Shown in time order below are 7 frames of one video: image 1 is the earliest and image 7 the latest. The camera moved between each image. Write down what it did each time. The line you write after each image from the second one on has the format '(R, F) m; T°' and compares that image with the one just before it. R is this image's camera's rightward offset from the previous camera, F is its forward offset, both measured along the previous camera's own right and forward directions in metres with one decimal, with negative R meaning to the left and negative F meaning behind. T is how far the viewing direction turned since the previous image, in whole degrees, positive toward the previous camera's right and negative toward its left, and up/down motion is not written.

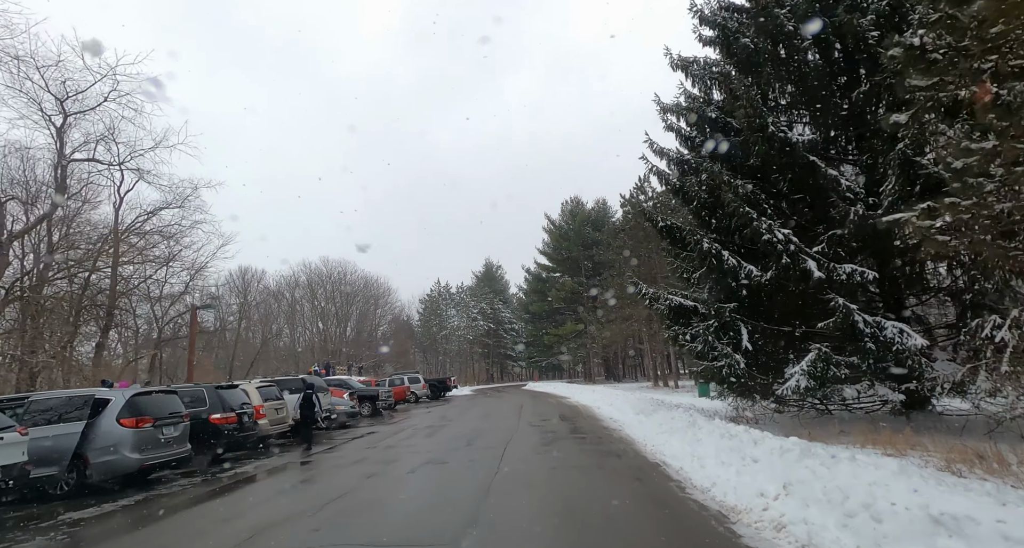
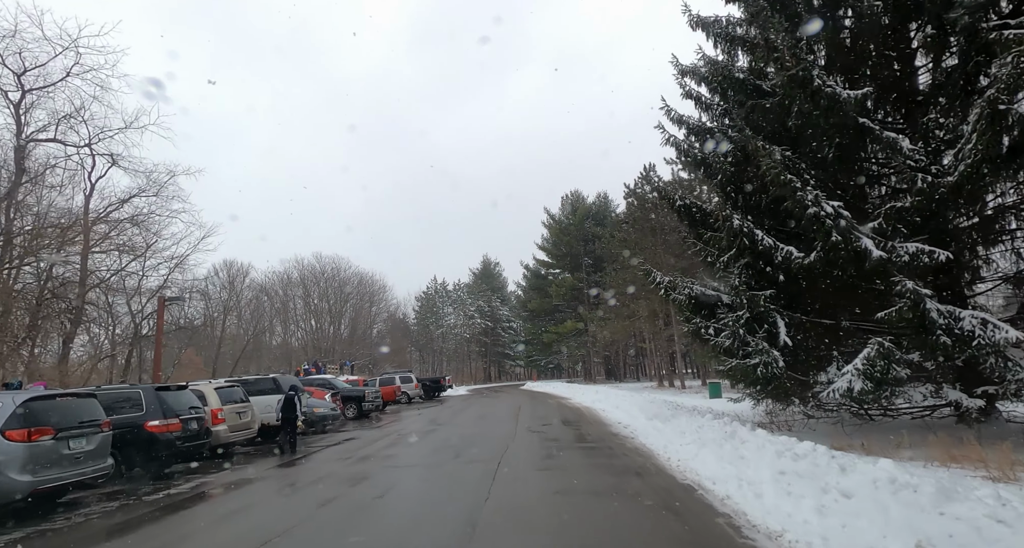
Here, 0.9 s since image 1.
(0.0, +1.7) m; 0°
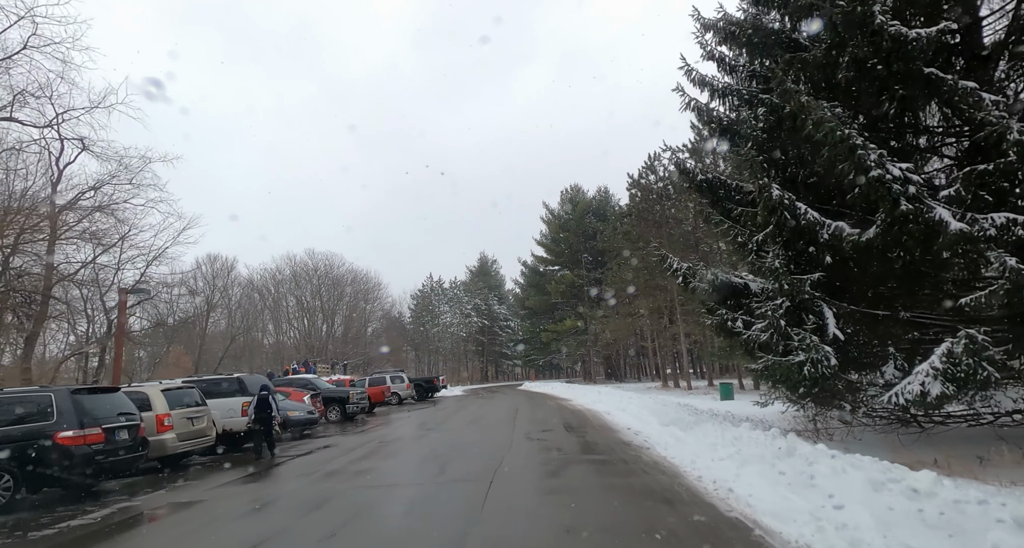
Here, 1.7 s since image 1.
(0.0, +1.6) m; 0°
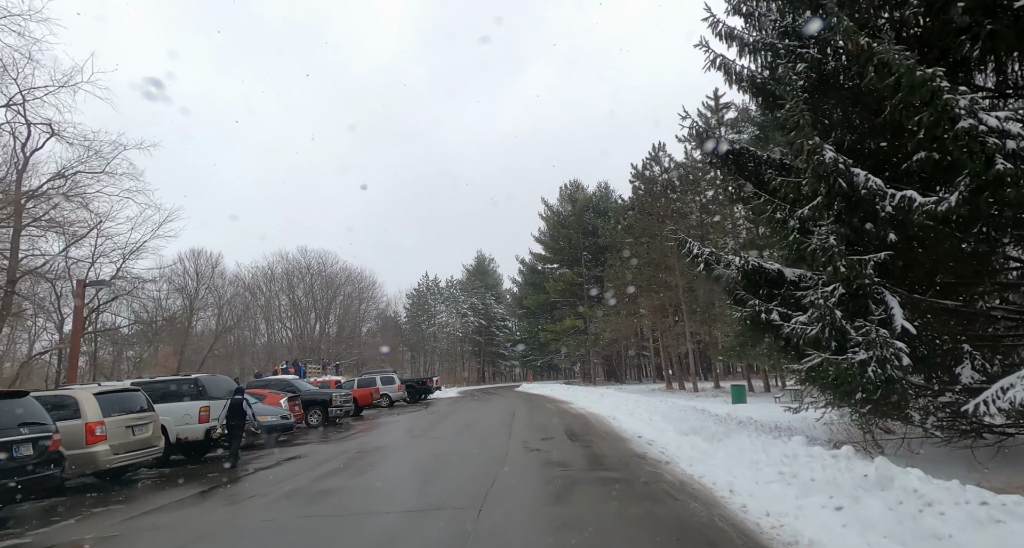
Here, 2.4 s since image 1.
(0.0, +1.5) m; 0°
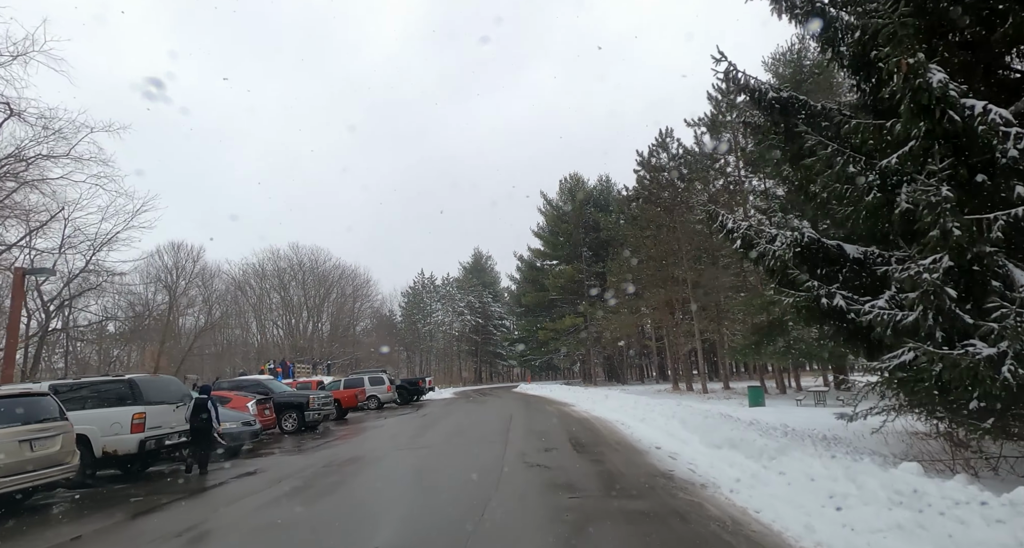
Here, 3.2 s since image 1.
(0.0, +1.8) m; 0°
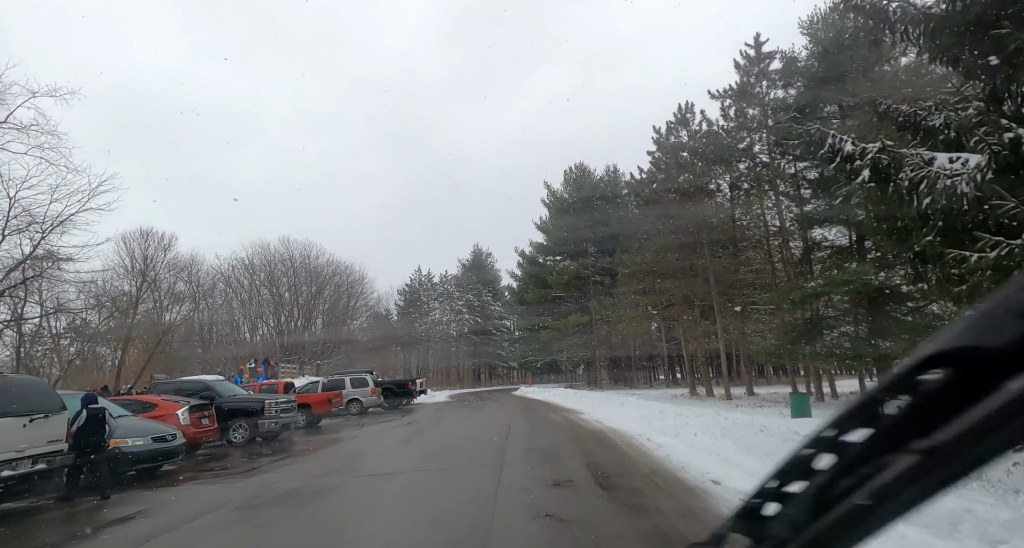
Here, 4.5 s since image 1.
(0.0, +3.0) m; 0°
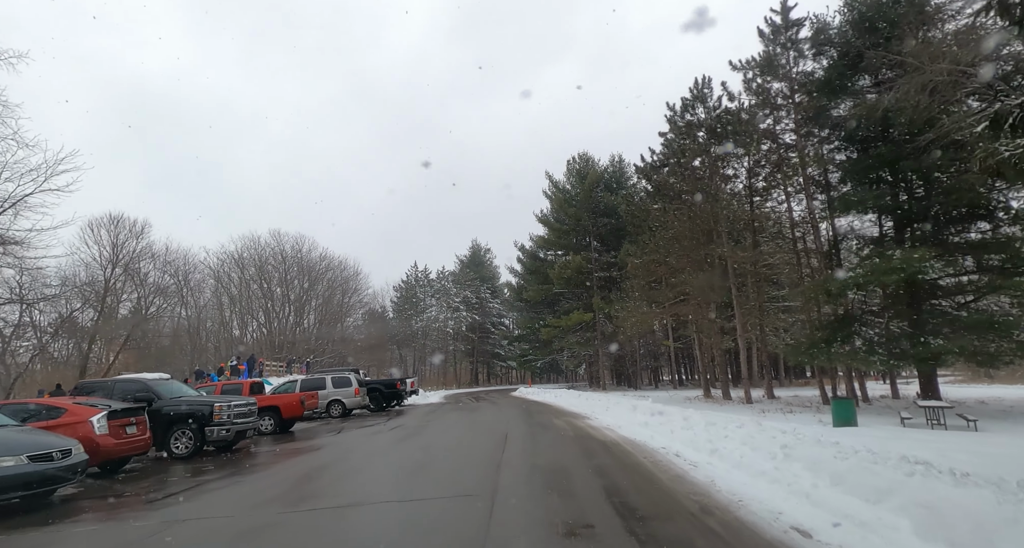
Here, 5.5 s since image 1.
(0.0, +2.2) m; 0°
